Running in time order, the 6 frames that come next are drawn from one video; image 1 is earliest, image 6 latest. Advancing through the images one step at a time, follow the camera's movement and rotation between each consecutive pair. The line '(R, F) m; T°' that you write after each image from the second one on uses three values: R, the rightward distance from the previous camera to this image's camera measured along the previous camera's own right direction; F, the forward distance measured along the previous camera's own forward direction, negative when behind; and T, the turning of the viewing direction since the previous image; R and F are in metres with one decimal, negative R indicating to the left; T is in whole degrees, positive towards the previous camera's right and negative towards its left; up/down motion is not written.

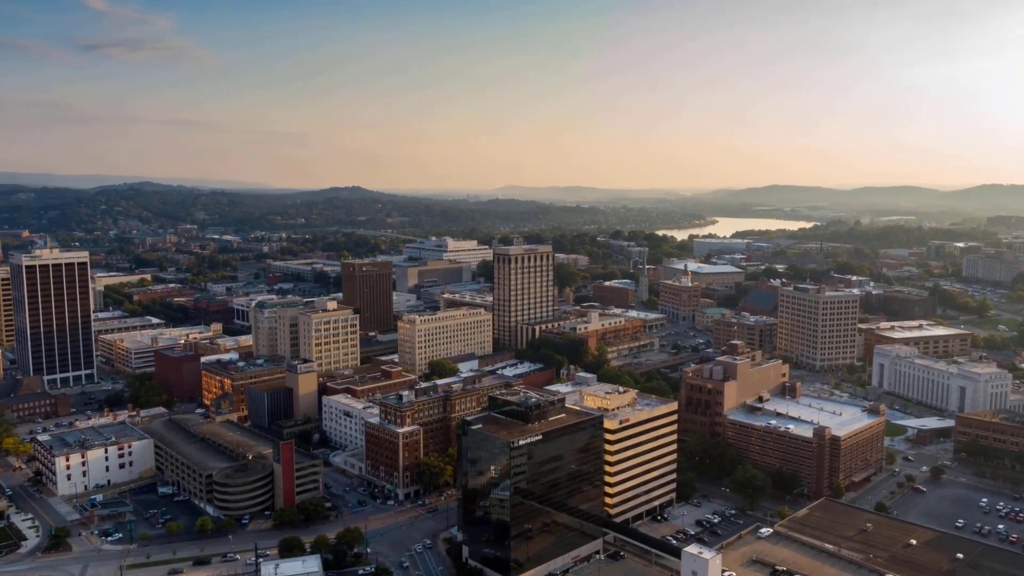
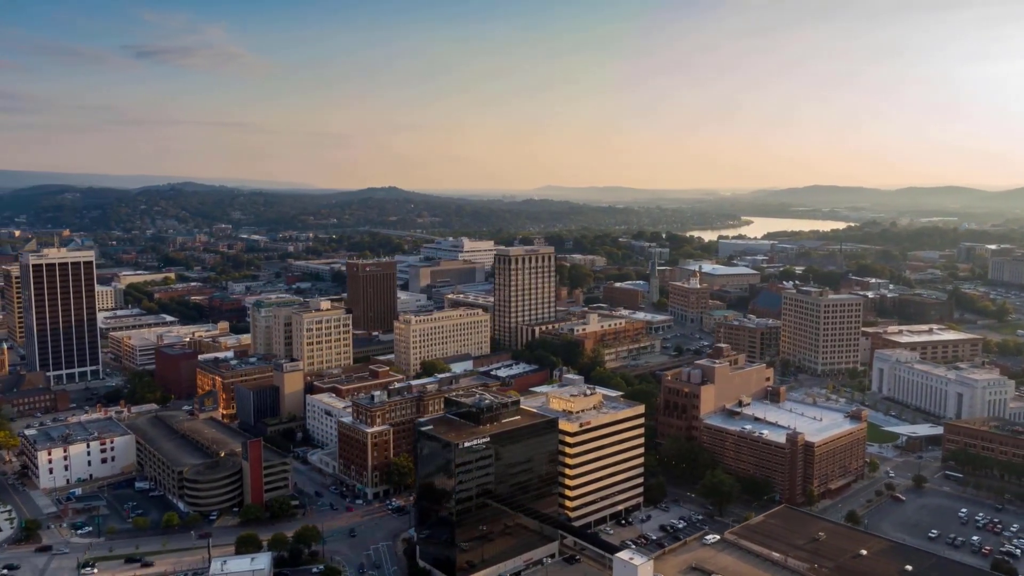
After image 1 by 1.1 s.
(+3.9, +0.2) m; -3°
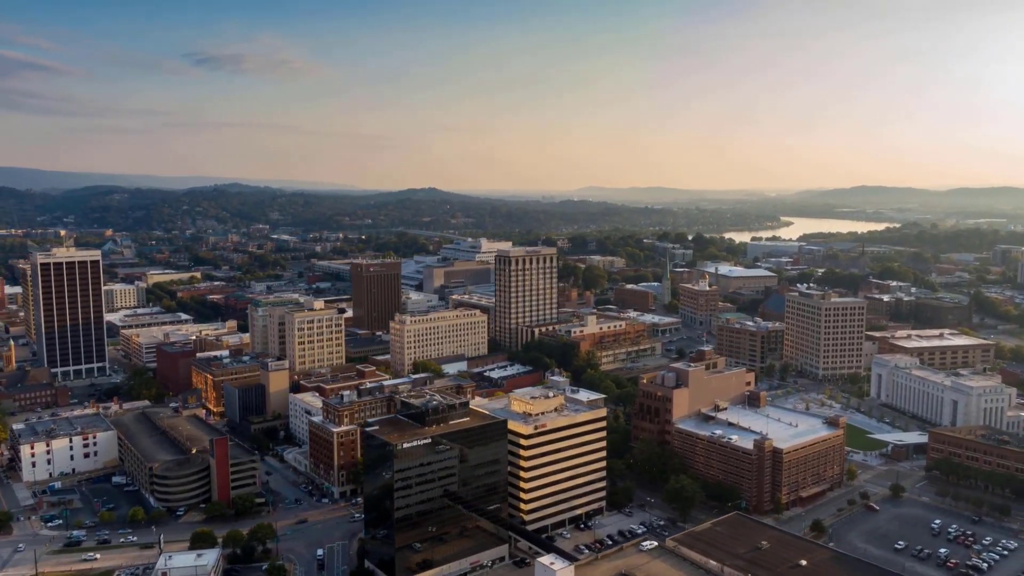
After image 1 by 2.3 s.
(+4.3, +0.2) m; -3°
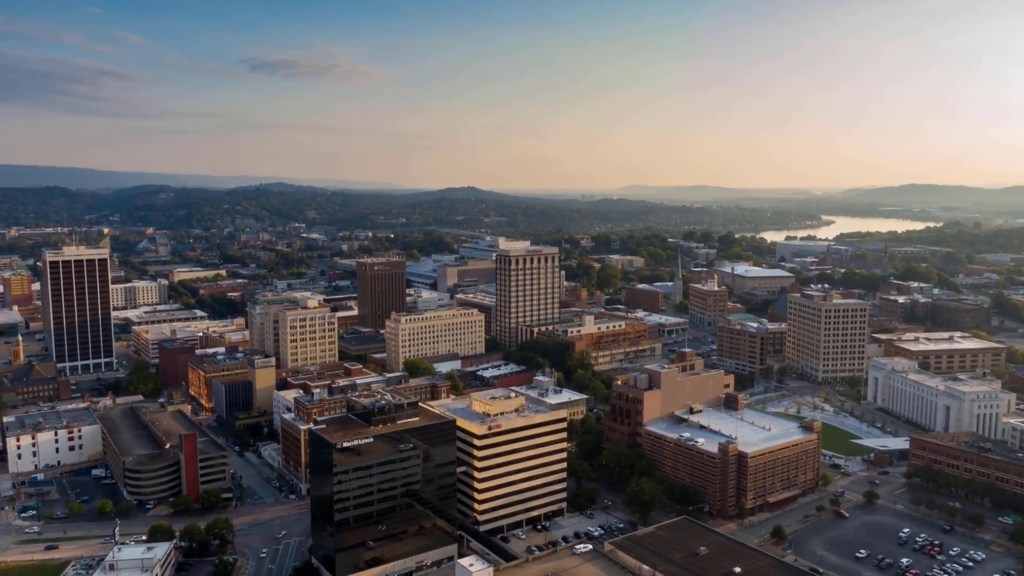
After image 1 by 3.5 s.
(+4.3, +0.2) m; -3°
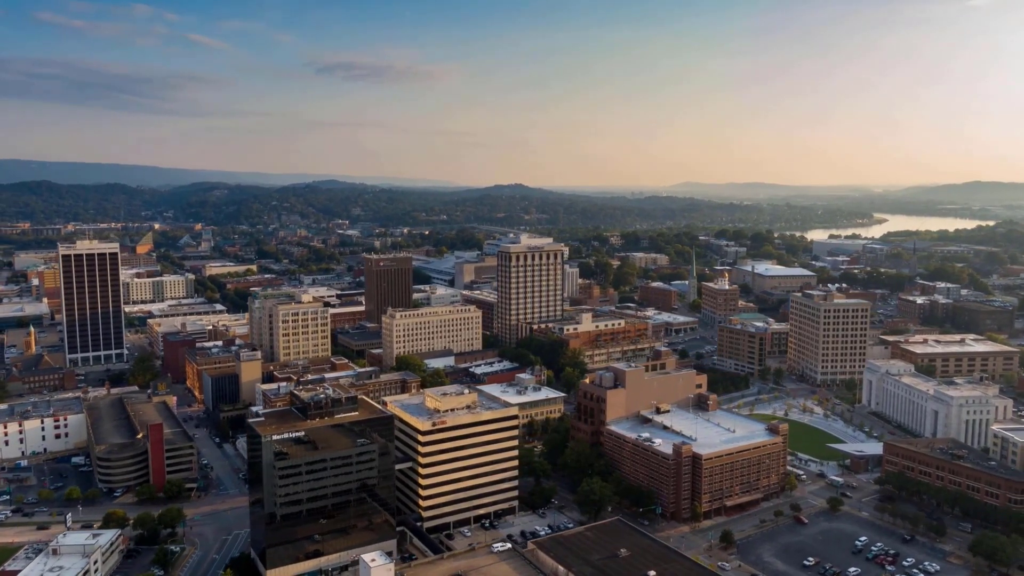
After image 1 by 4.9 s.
(+5.2, +0.3) m; -4°
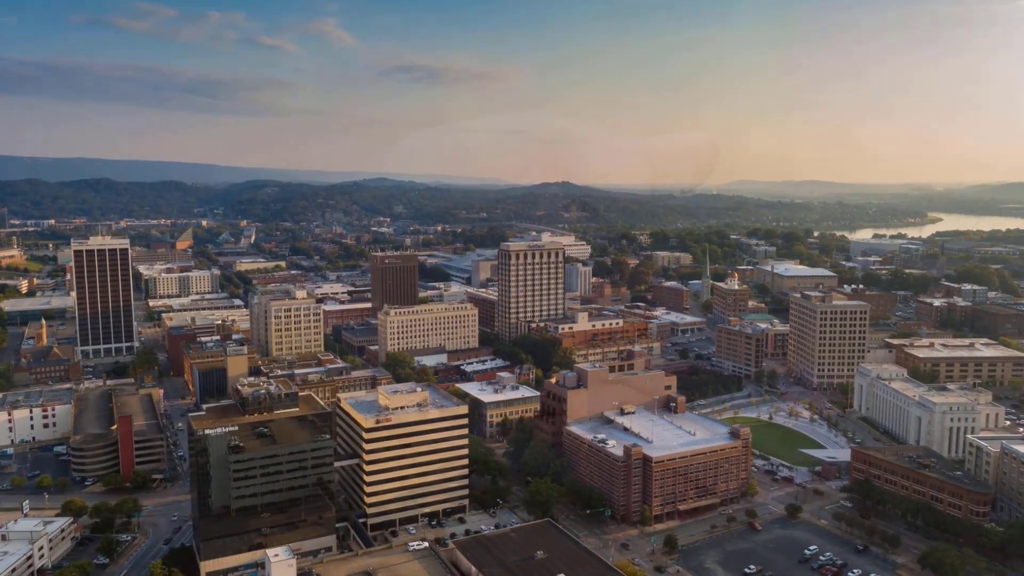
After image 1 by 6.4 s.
(+5.2, +0.4) m; -4°
